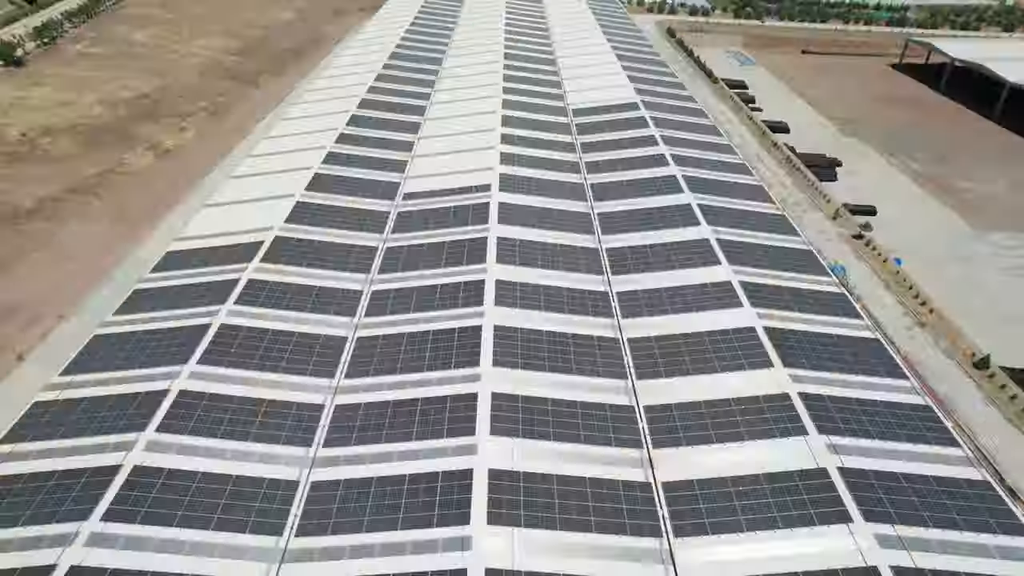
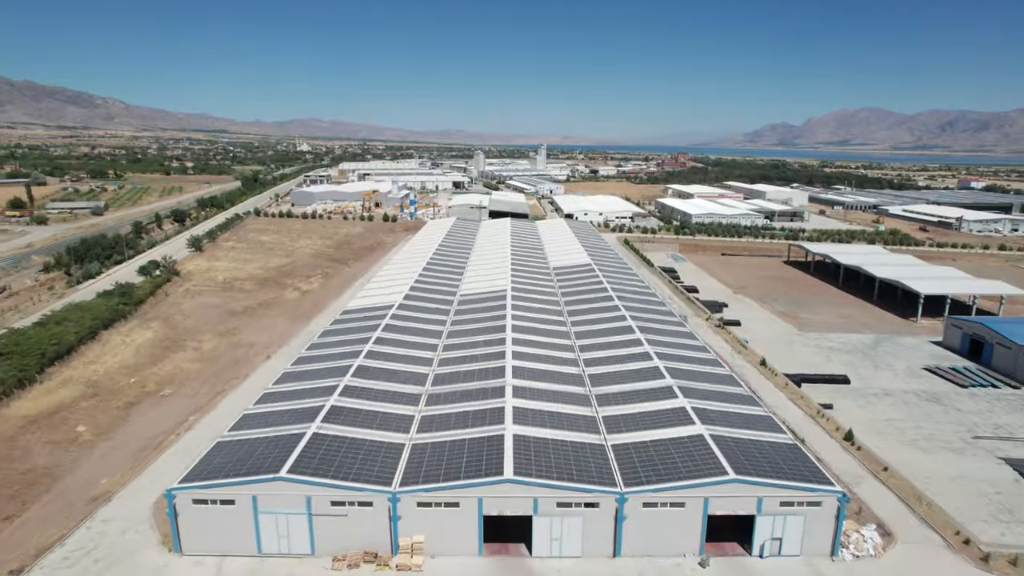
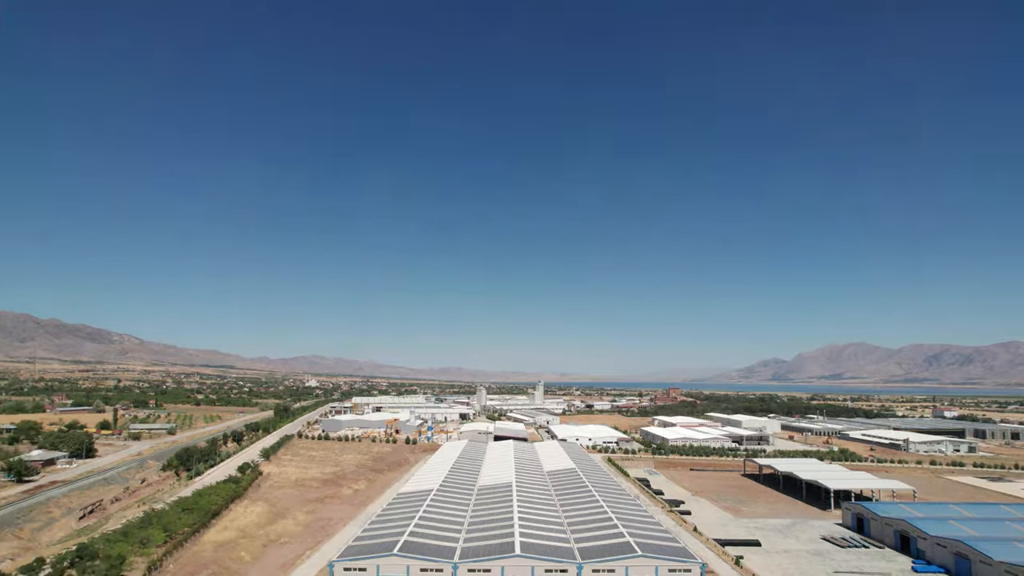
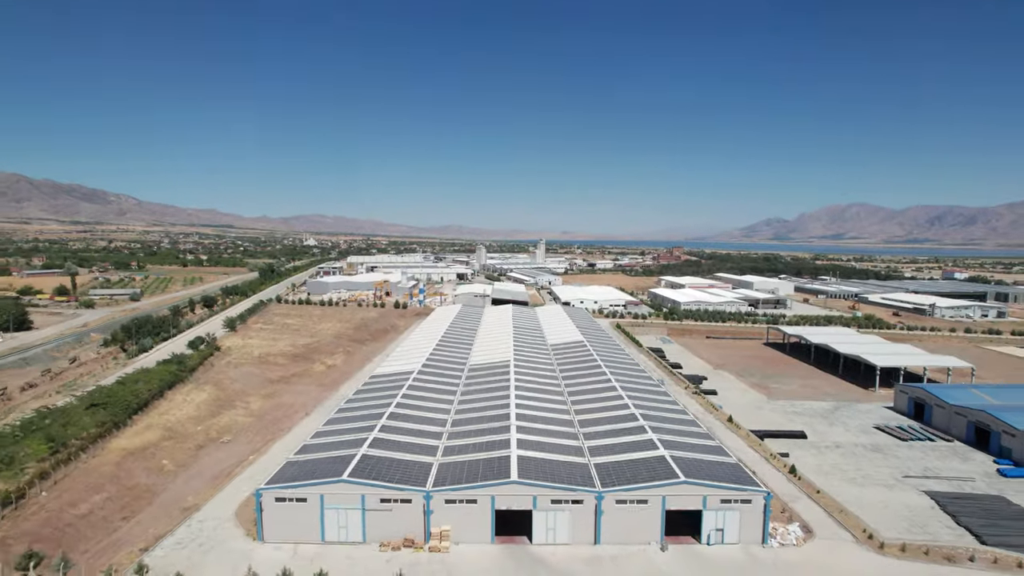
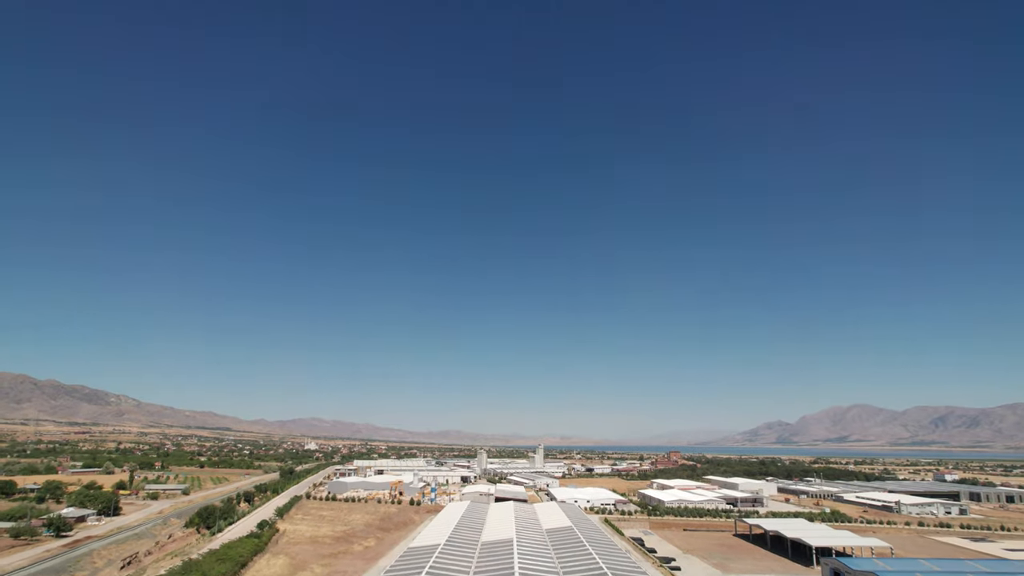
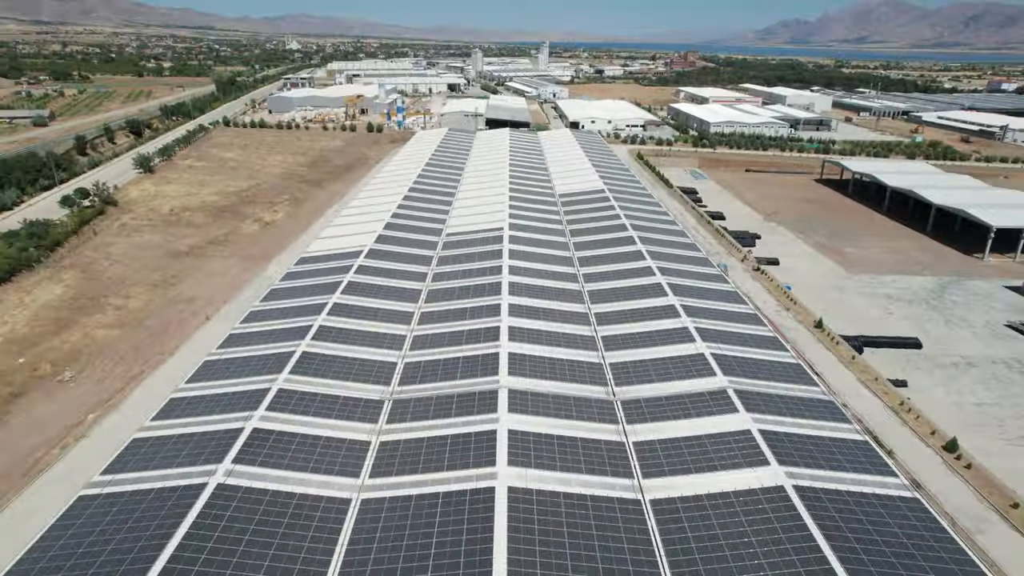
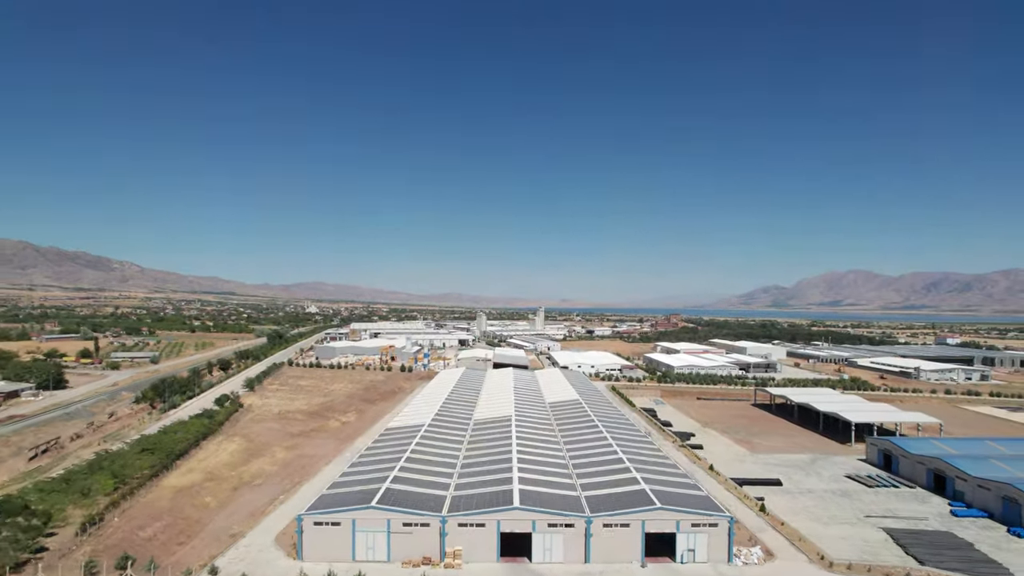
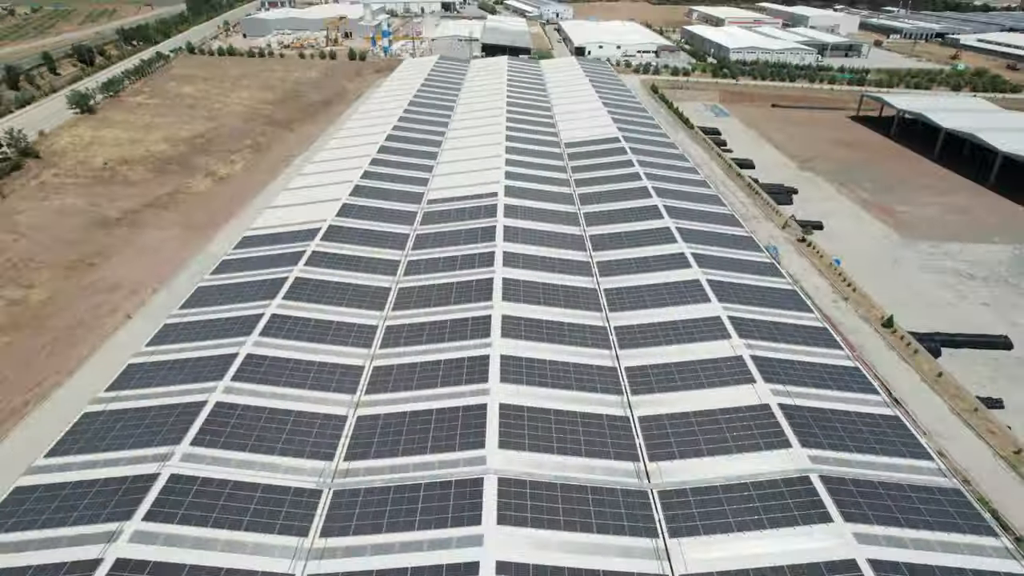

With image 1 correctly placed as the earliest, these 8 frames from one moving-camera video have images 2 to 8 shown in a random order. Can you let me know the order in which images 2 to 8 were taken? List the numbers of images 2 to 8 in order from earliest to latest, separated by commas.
8, 6, 2, 4, 7, 3, 5
